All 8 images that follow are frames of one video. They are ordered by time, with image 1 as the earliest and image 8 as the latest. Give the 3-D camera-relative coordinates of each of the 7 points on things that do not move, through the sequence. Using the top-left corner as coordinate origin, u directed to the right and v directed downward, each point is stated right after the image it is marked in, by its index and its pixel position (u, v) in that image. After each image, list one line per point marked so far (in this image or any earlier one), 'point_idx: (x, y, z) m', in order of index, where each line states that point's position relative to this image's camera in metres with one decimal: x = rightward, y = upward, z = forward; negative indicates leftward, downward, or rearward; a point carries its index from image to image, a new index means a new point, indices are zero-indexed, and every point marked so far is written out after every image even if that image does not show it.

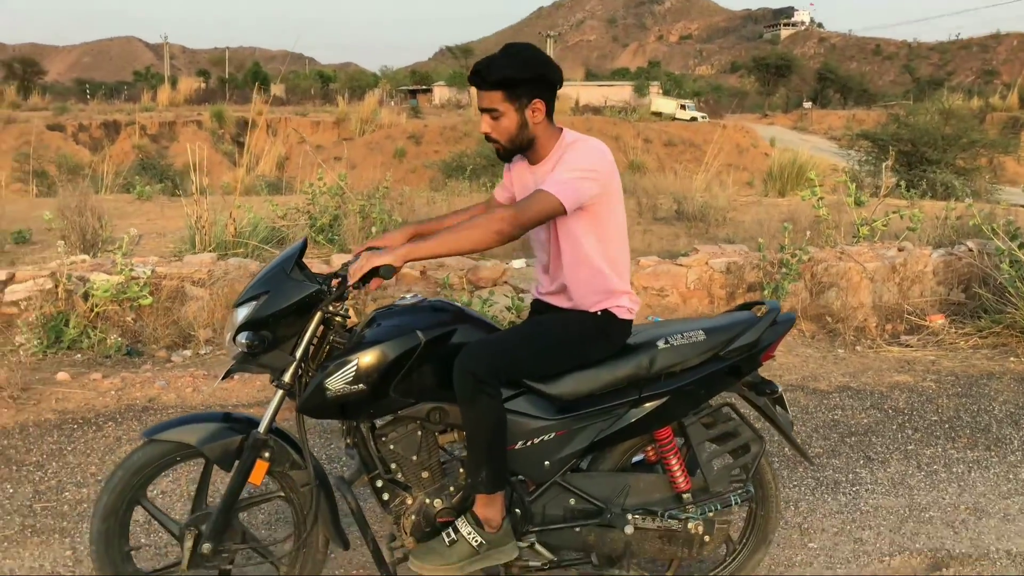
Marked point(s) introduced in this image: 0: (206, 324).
0: (-2.3, -0.3, +6.7) m
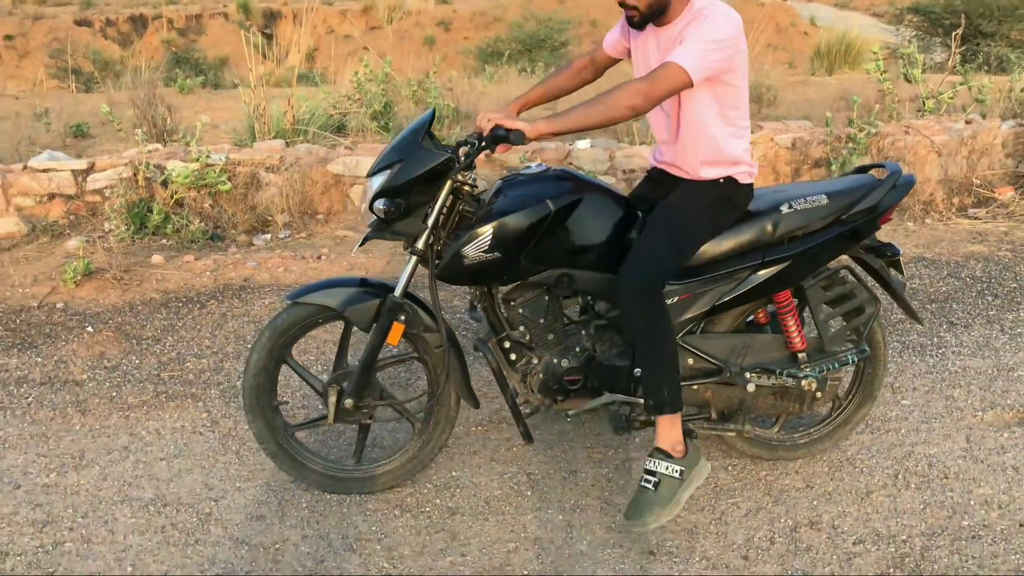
0: (-1.8, +0.6, +6.8) m
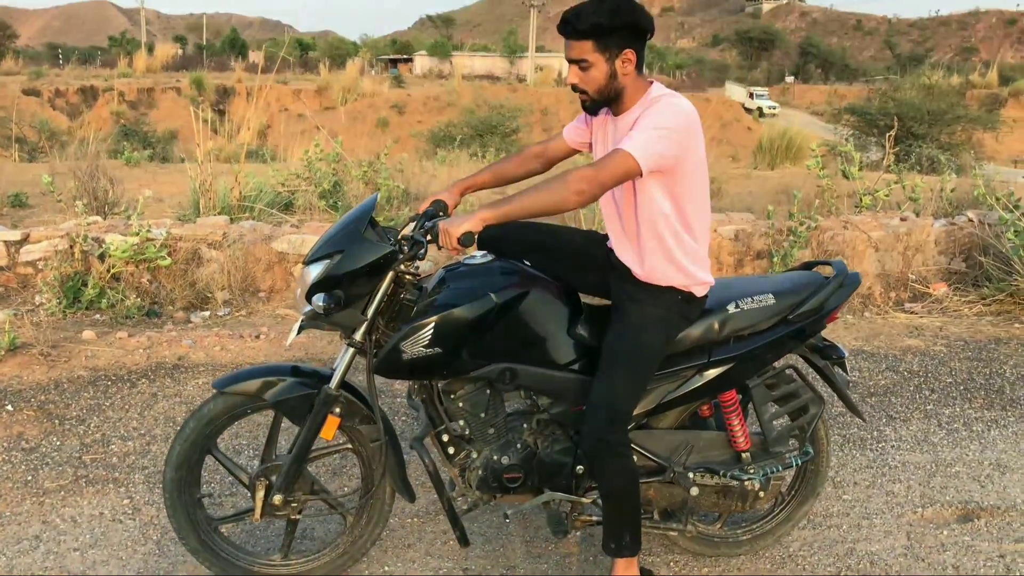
0: (-2.2, 0.0, +6.7) m
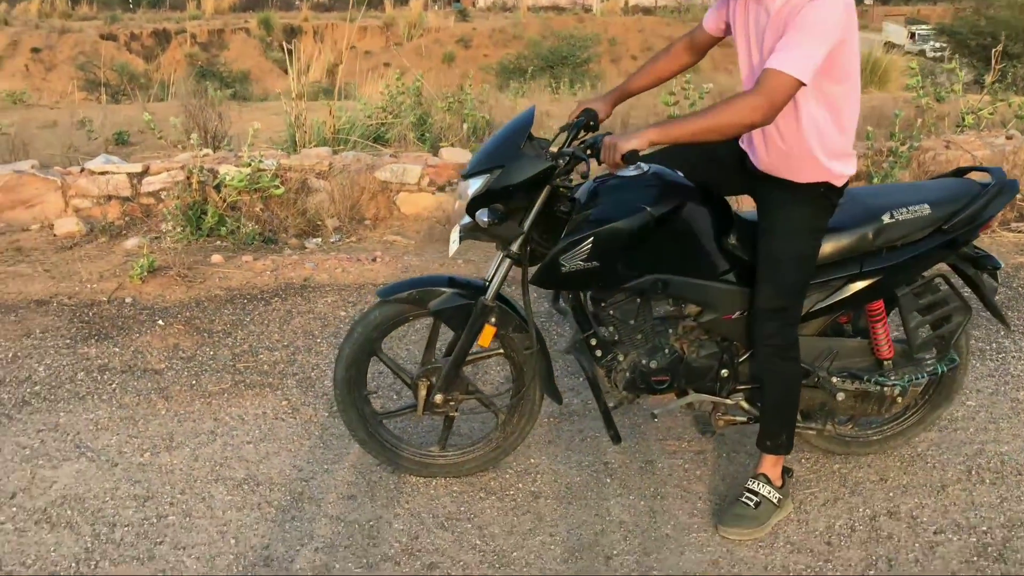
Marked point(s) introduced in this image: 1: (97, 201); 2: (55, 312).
0: (-1.4, +0.6, +6.9) m
1: (-3.1, +0.7, +6.7) m
2: (-2.6, -0.1, +5.0) m
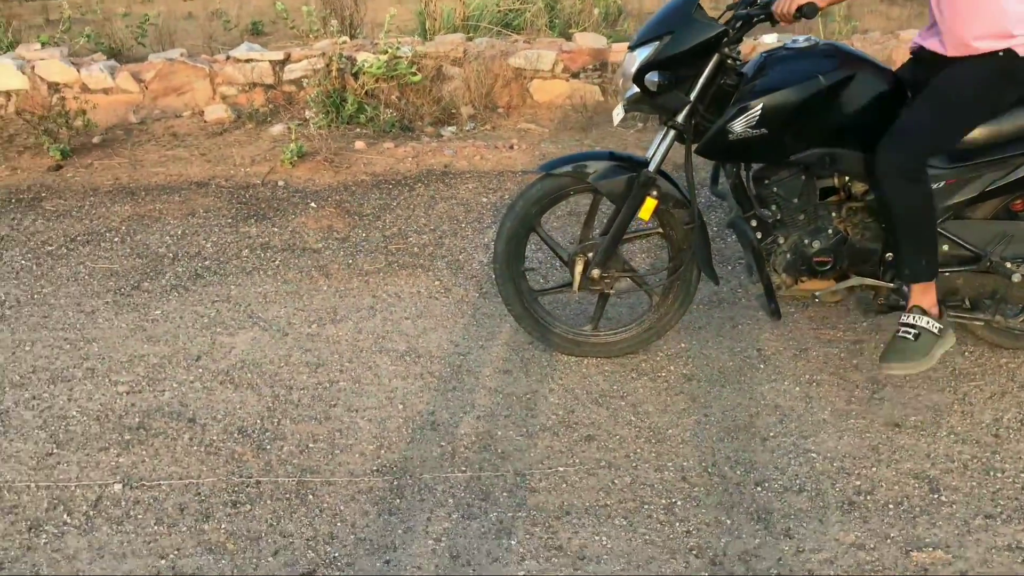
0: (-0.4, +1.5, +6.9) m
1: (-2.1, +1.6, +7.0) m
2: (-1.8, +0.6, +5.3) m
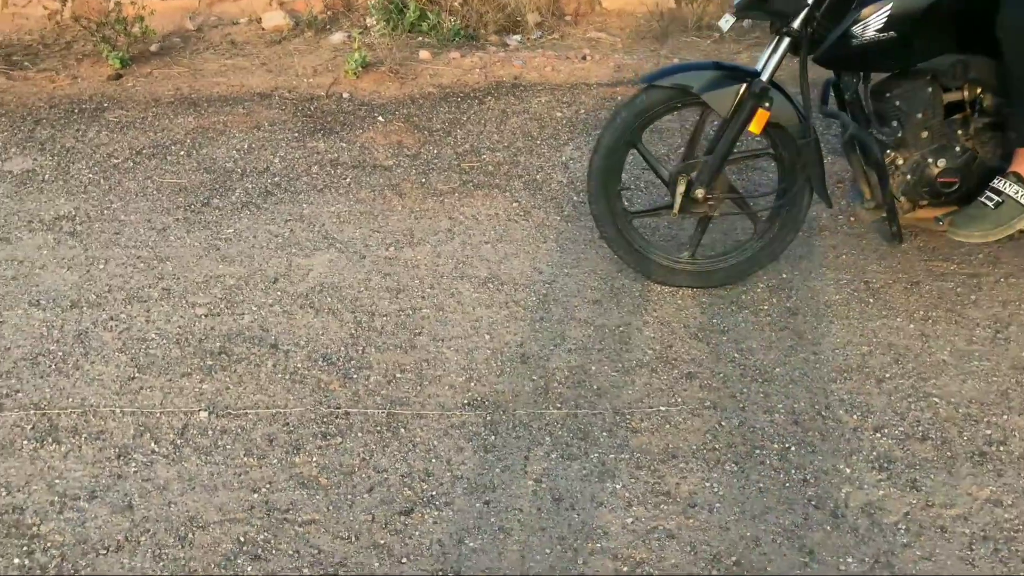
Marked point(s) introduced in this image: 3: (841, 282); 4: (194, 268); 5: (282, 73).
0: (+0.2, +2.1, +6.6) m
1: (-1.6, +2.2, +6.7) m
2: (-1.3, +1.0, +5.1) m
3: (+1.1, 0.0, +3.1) m
4: (-1.2, +0.1, +3.3) m
5: (-1.5, +1.4, +5.7) m
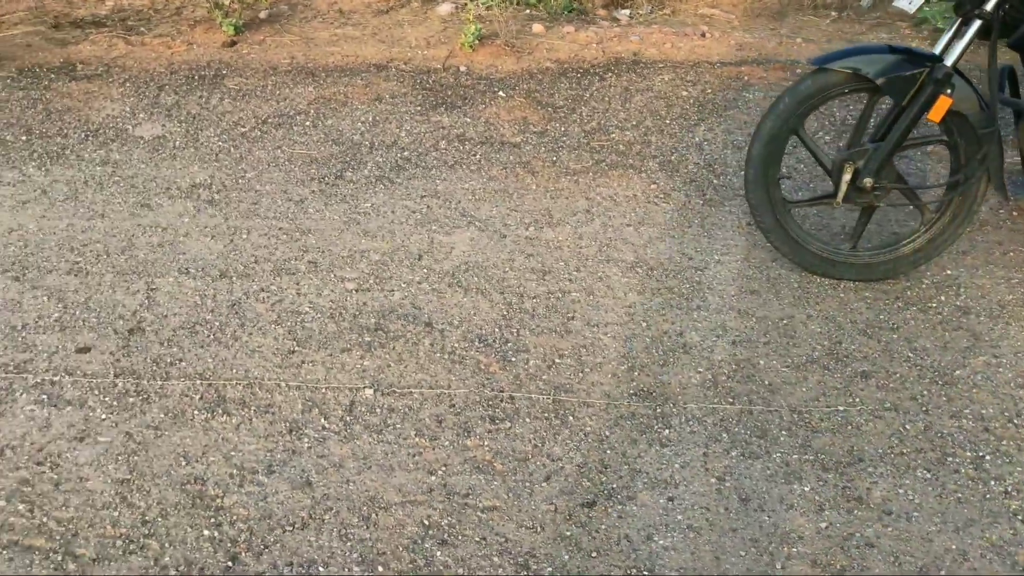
0: (+1.0, +2.2, +6.4) m
1: (-0.8, +2.4, +6.6) m
2: (-0.7, +1.2, +5.0) m
3: (+1.6, 0.0, +2.9) m
4: (-0.7, +0.2, +3.3) m
5: (-0.8, +1.6, +5.7) m
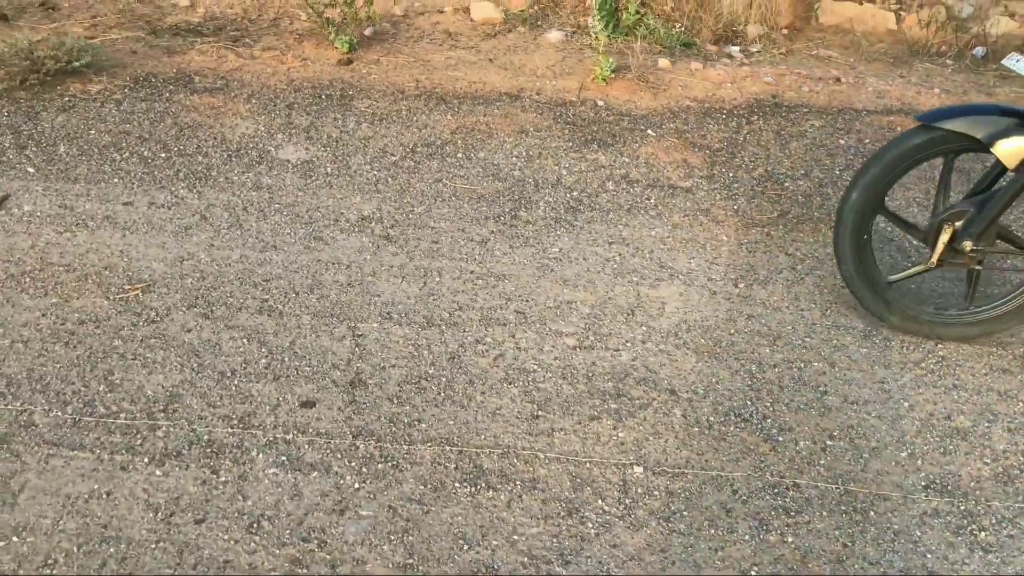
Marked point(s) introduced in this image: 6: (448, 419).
0: (+1.8, +1.9, +6.3) m
1: (+0.1, +2.2, +6.5) m
2: (+0.1, +1.0, +4.9) m
3: (+2.4, -0.3, +2.7) m
4: (+0.1, 0.0, +3.1) m
5: (0.0, +1.3, +5.5) m
6: (-0.2, -0.4, +2.5) m
